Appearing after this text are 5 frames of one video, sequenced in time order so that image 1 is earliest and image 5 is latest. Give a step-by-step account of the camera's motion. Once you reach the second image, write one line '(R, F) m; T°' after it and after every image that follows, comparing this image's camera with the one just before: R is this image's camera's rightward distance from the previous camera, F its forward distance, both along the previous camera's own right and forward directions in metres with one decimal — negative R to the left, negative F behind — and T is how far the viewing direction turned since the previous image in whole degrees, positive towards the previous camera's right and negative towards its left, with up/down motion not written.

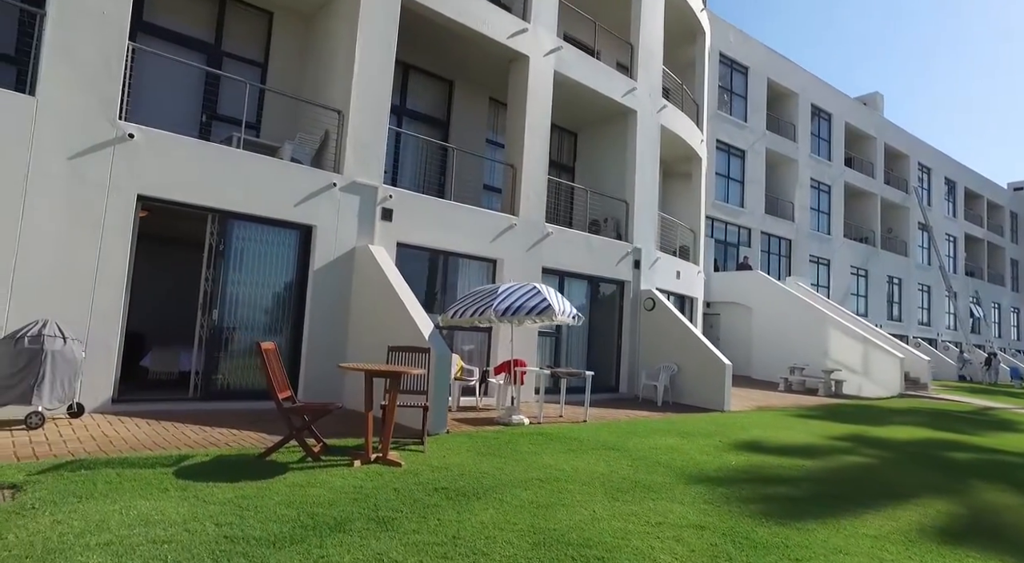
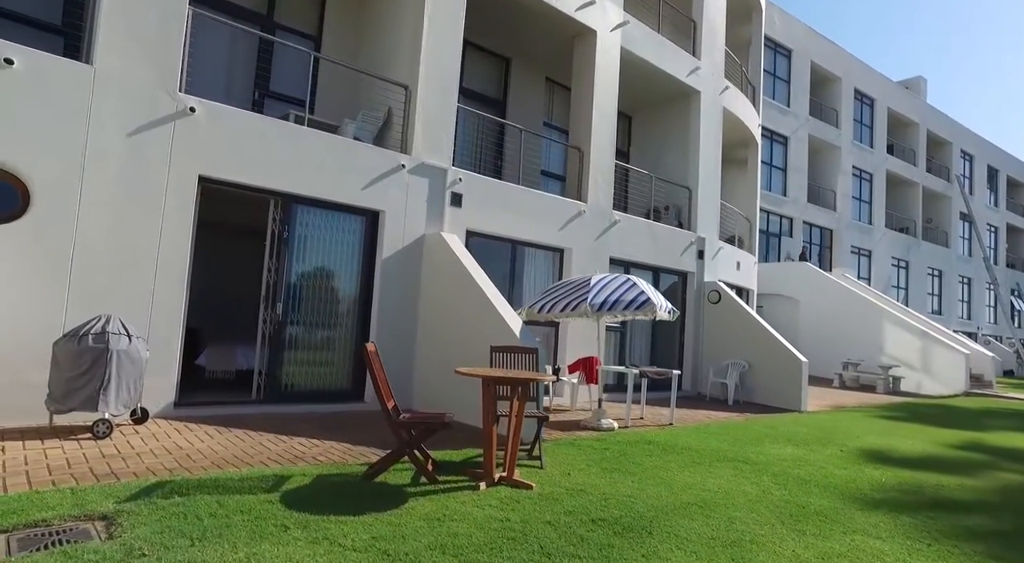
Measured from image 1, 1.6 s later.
(-1.0, +0.8) m; -1°
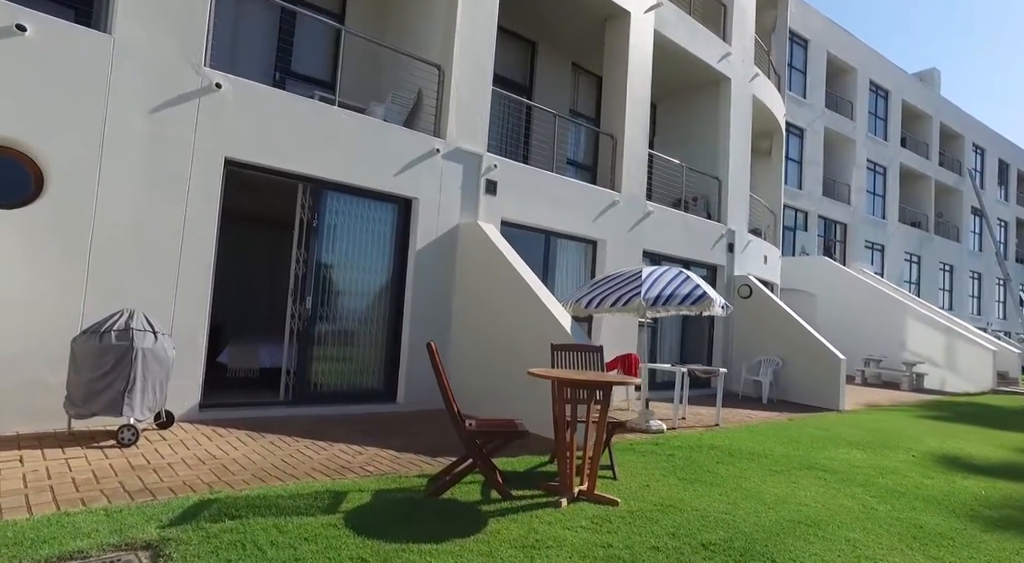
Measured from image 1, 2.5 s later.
(-0.6, +0.5) m; 0°
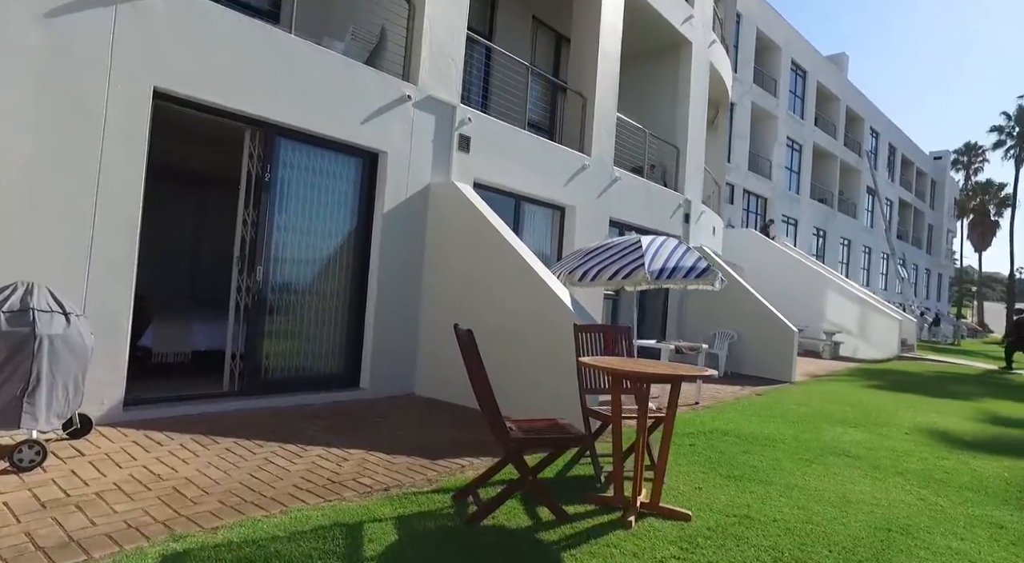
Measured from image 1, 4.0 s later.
(-0.8, +0.9) m; +8°
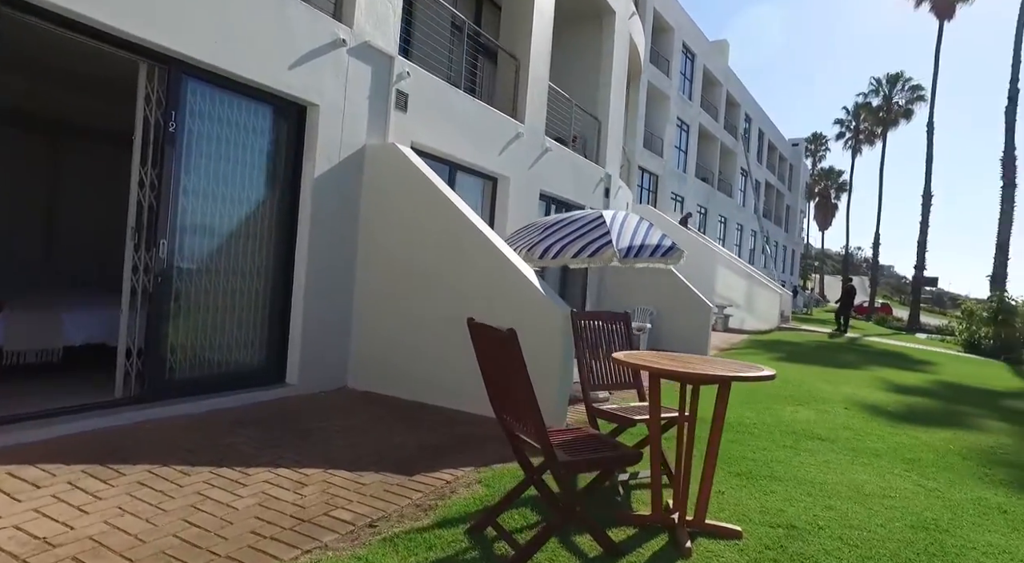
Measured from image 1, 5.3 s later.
(-0.7, +0.7) m; +11°
